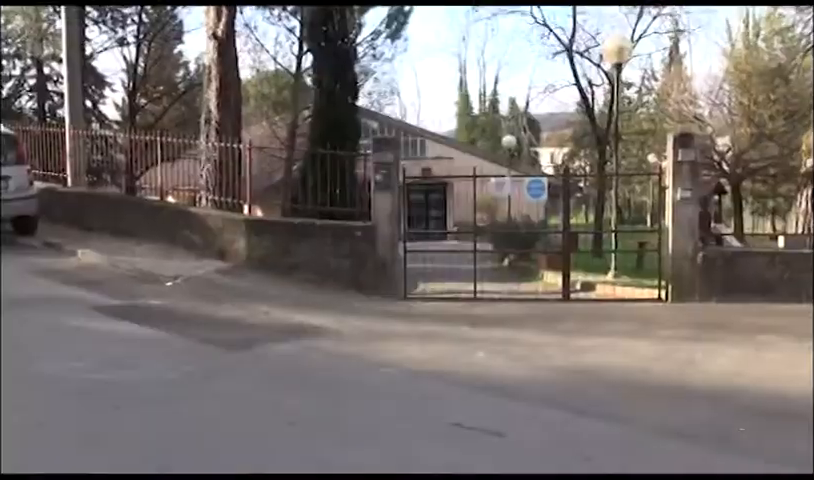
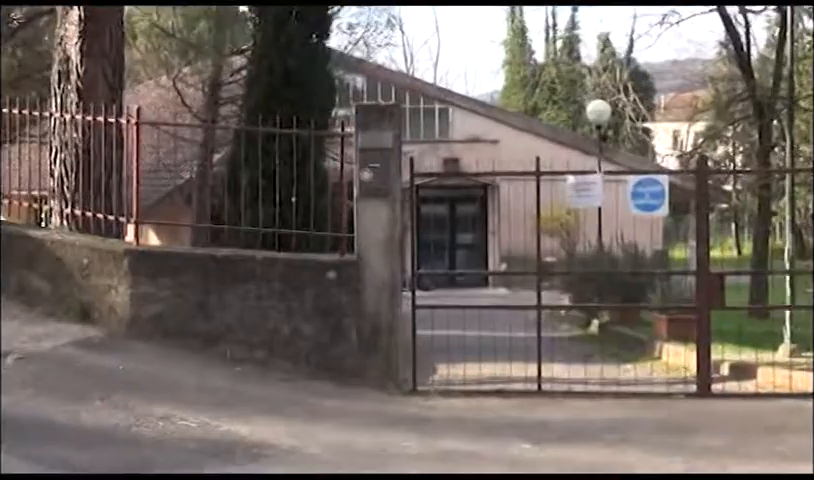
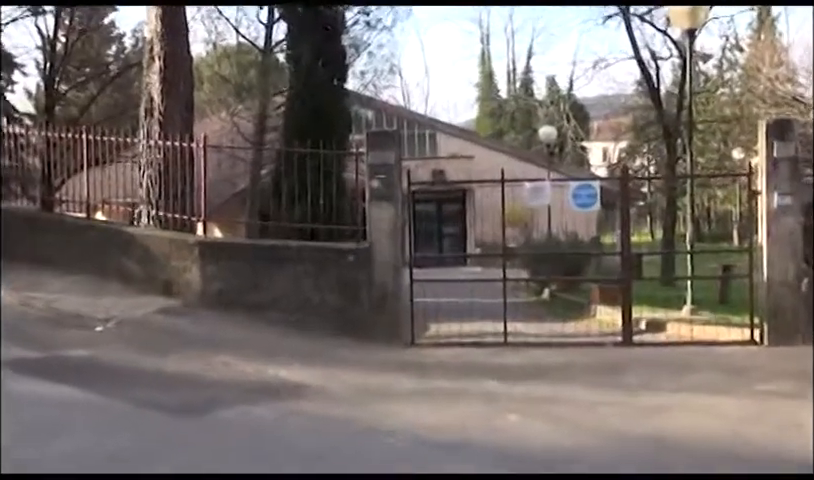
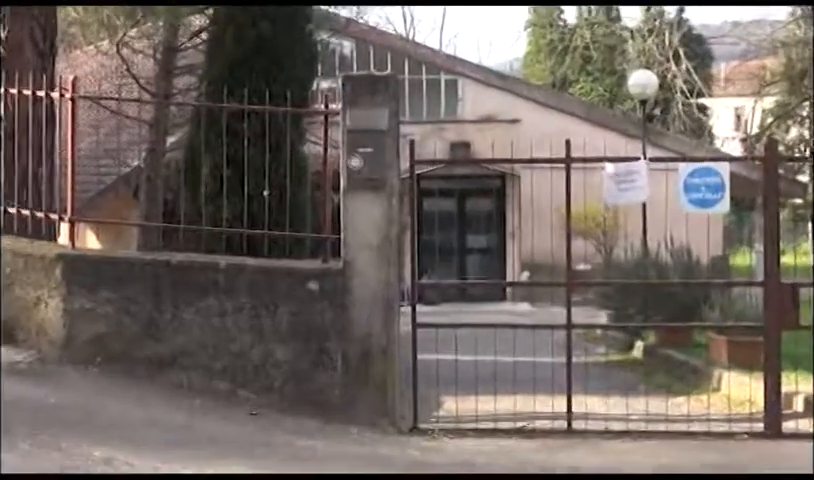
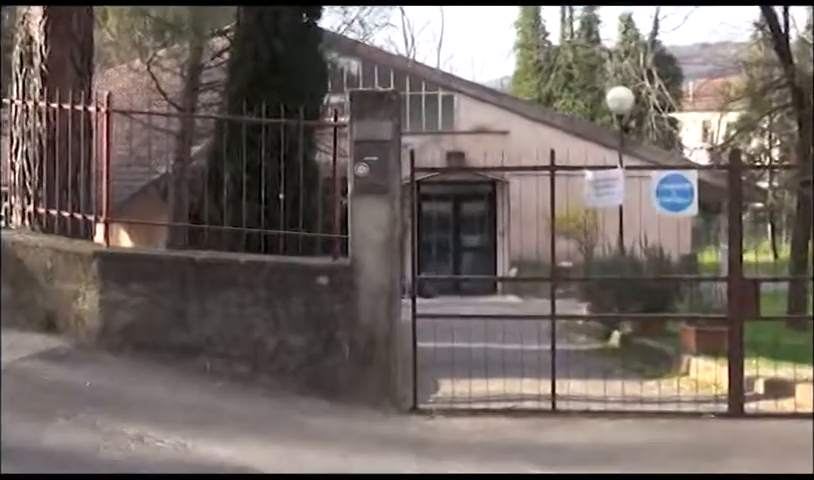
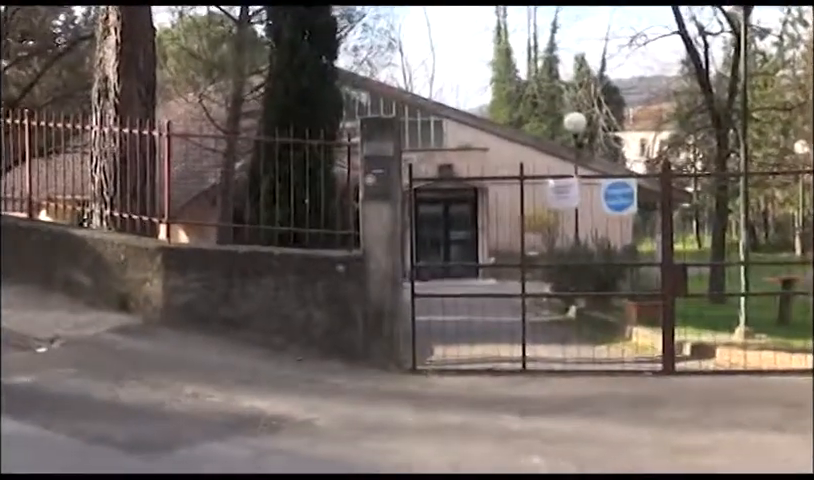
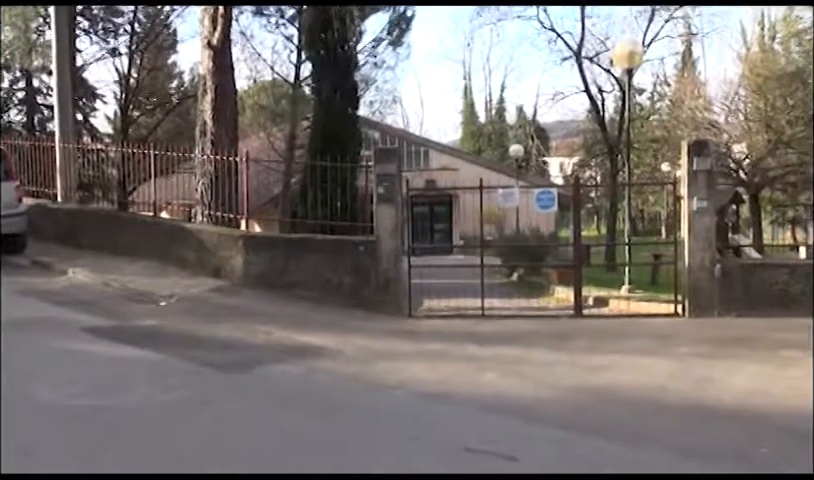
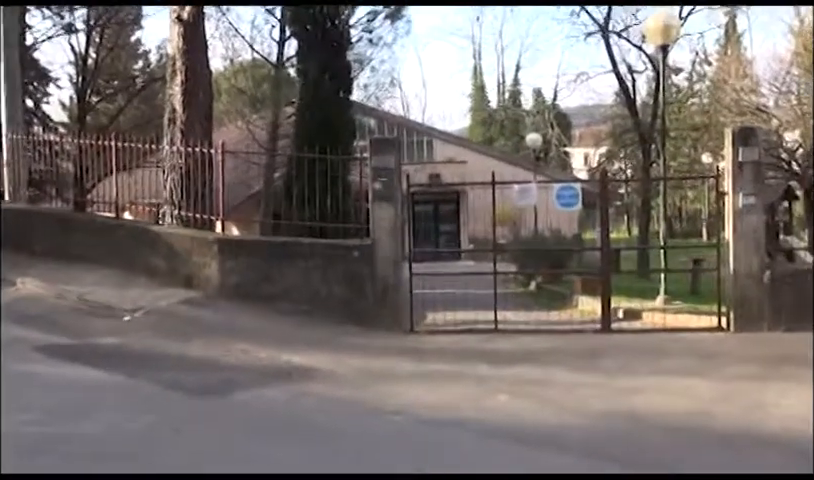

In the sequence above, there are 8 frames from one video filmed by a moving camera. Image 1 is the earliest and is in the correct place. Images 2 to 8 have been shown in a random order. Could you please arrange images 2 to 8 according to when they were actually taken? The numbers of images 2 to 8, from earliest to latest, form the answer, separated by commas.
7, 8, 3, 6, 2, 5, 4
